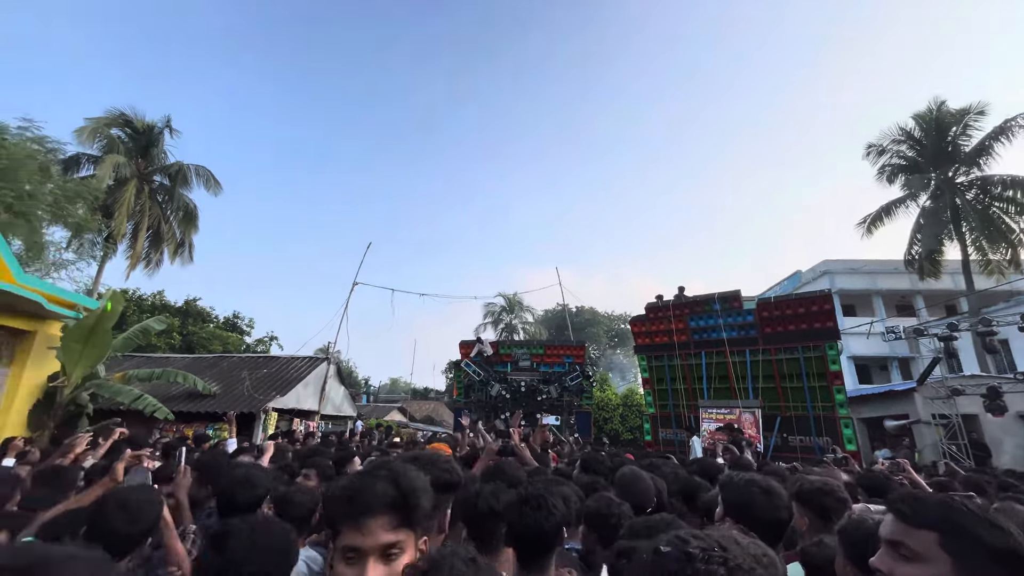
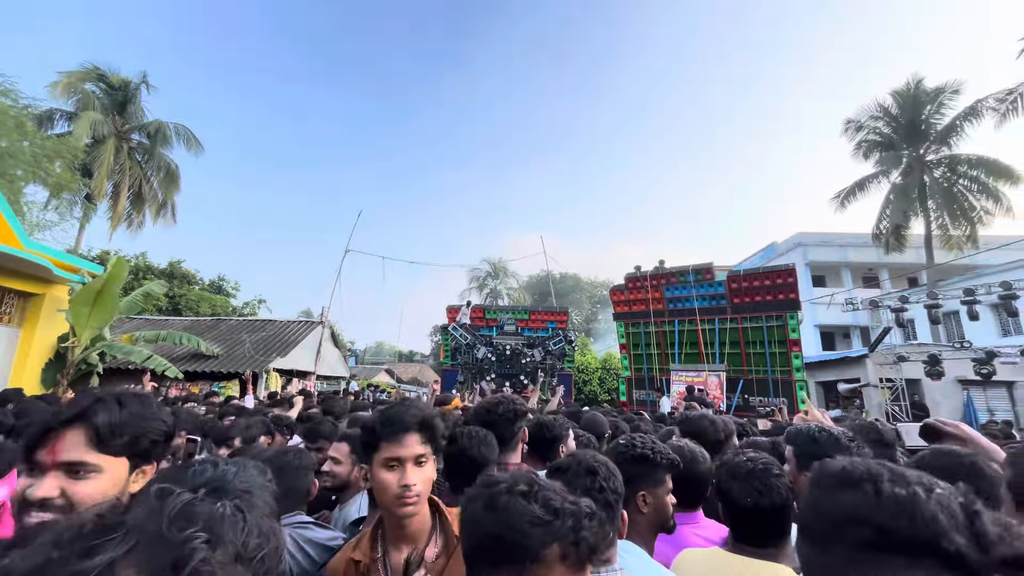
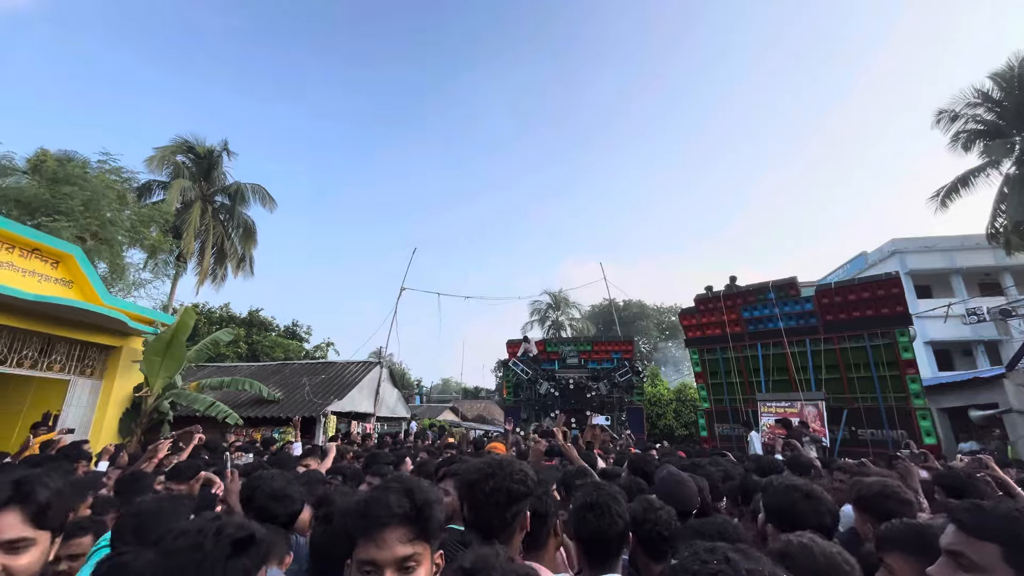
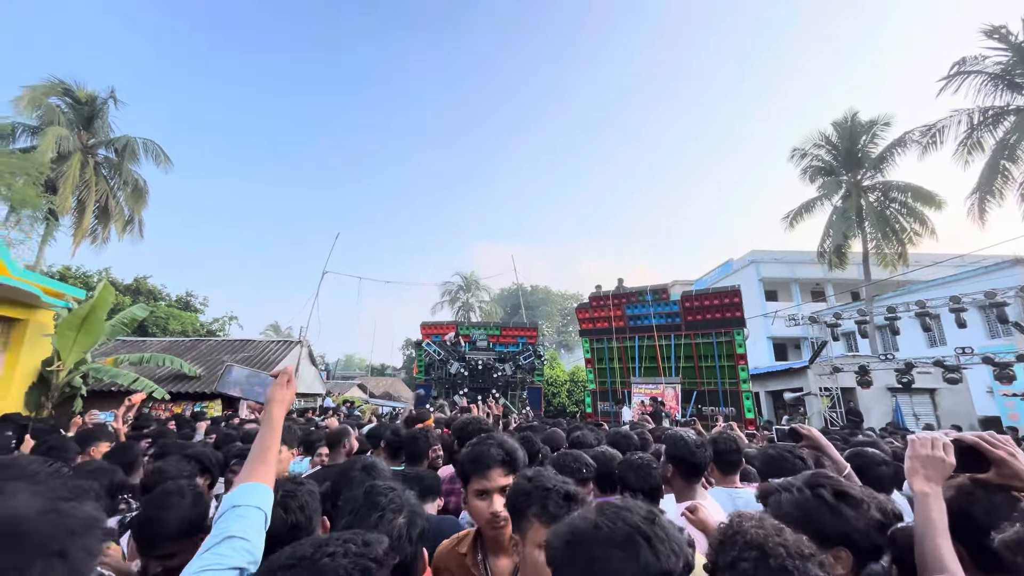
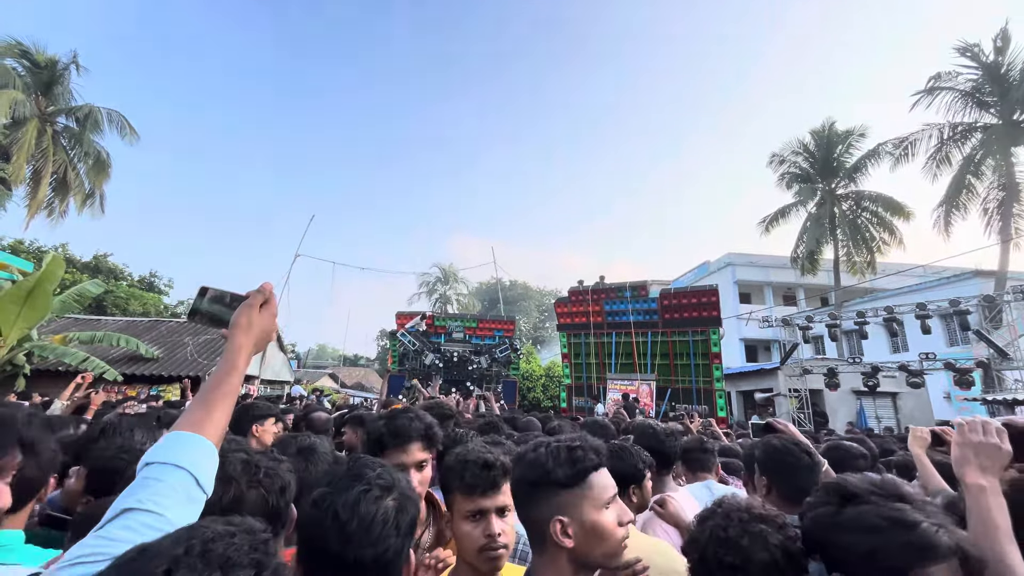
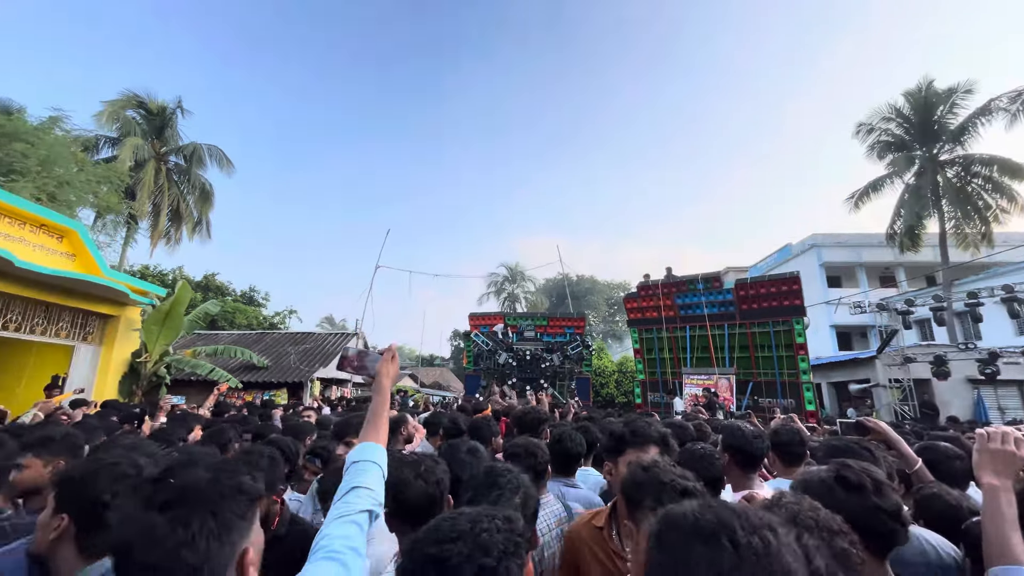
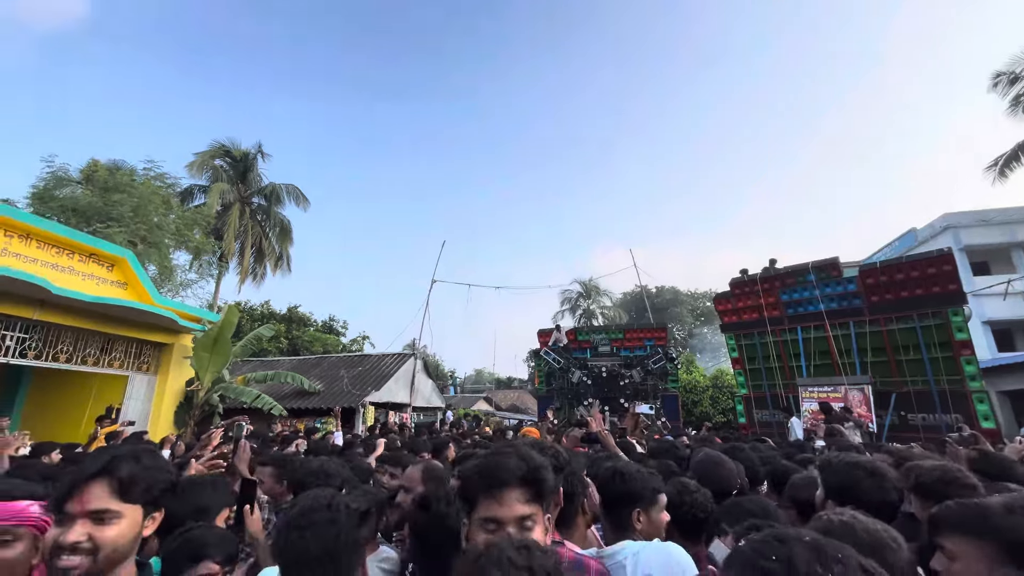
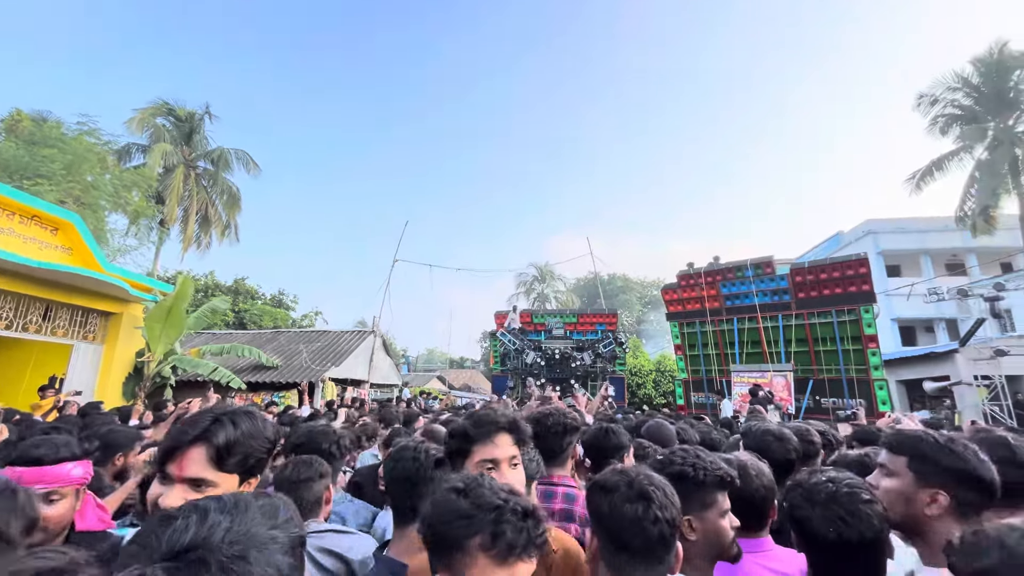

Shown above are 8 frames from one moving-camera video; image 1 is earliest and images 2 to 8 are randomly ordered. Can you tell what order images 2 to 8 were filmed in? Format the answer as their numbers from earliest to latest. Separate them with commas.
3, 7, 8, 2, 5, 4, 6
